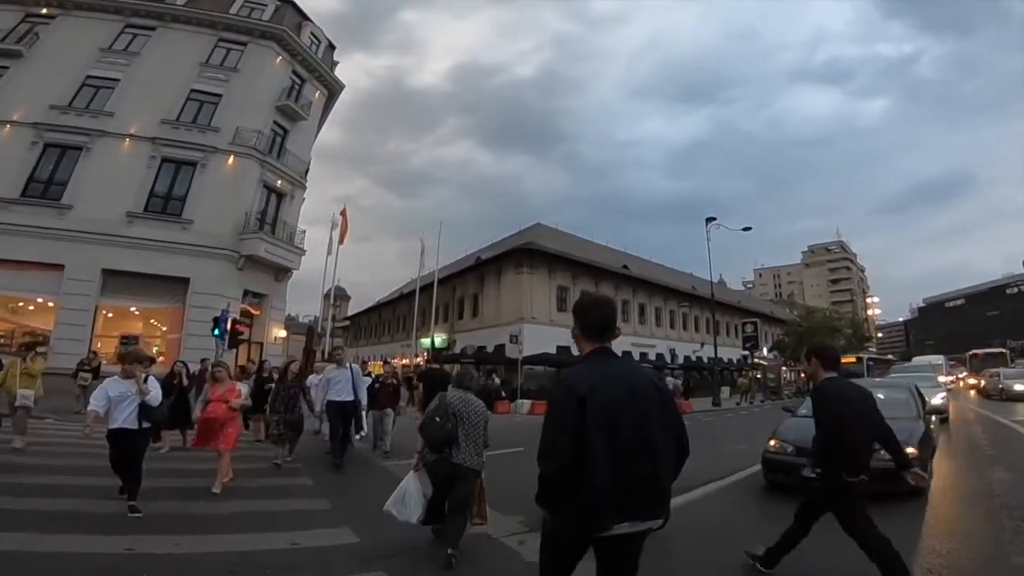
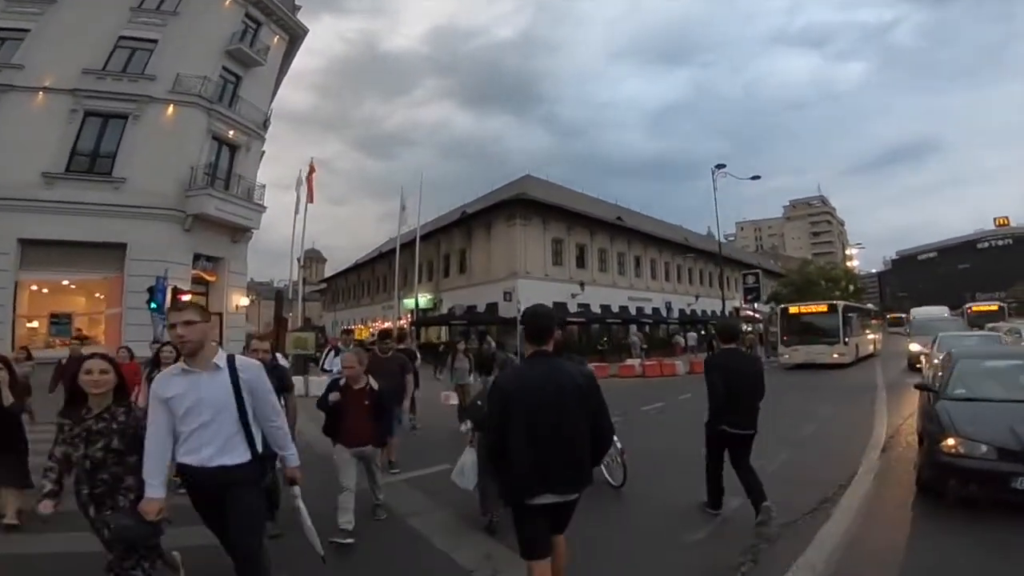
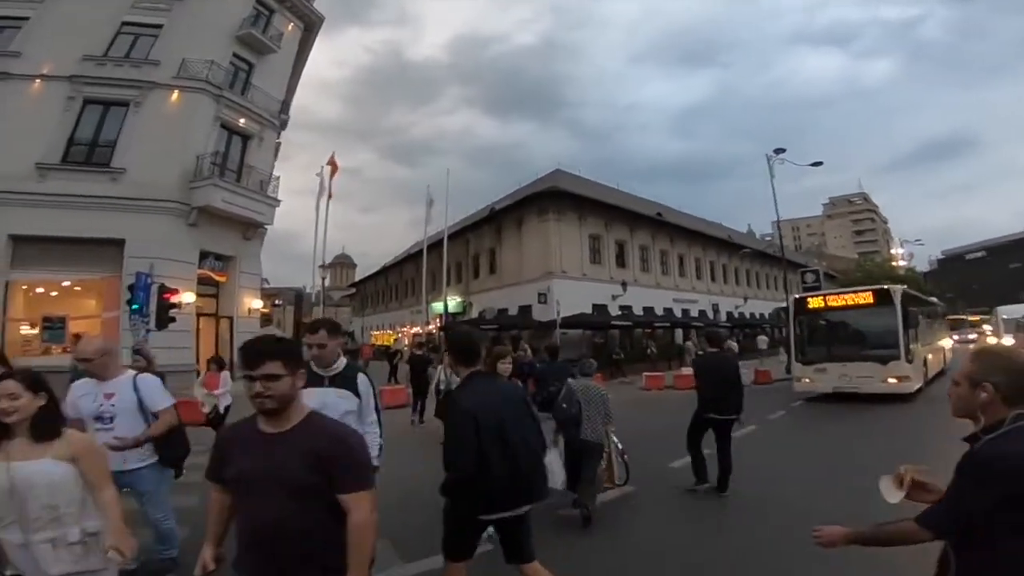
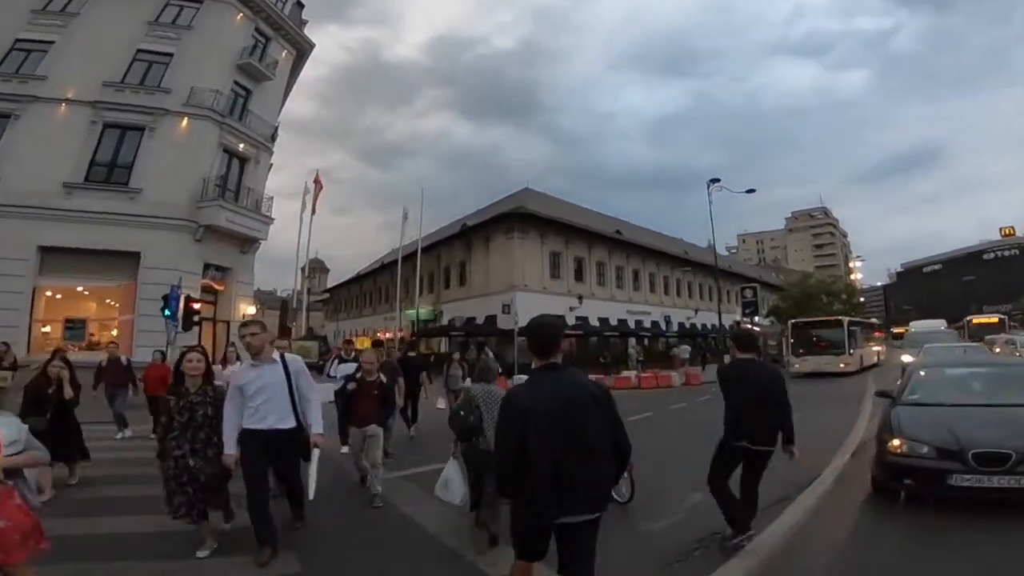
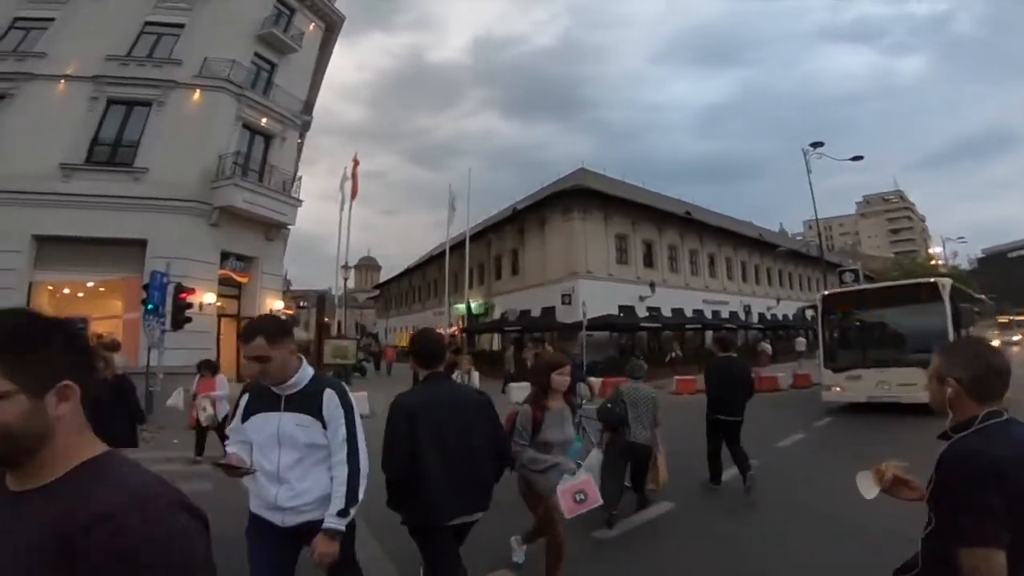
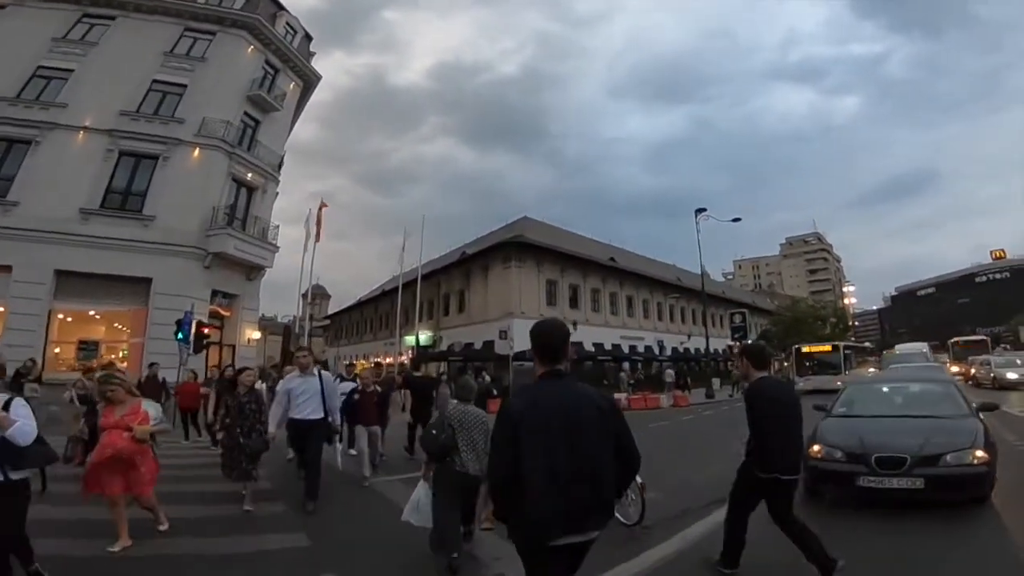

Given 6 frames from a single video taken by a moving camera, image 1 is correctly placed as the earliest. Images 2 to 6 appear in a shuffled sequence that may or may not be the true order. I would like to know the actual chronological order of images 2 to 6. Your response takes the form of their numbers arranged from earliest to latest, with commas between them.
6, 4, 2, 3, 5
